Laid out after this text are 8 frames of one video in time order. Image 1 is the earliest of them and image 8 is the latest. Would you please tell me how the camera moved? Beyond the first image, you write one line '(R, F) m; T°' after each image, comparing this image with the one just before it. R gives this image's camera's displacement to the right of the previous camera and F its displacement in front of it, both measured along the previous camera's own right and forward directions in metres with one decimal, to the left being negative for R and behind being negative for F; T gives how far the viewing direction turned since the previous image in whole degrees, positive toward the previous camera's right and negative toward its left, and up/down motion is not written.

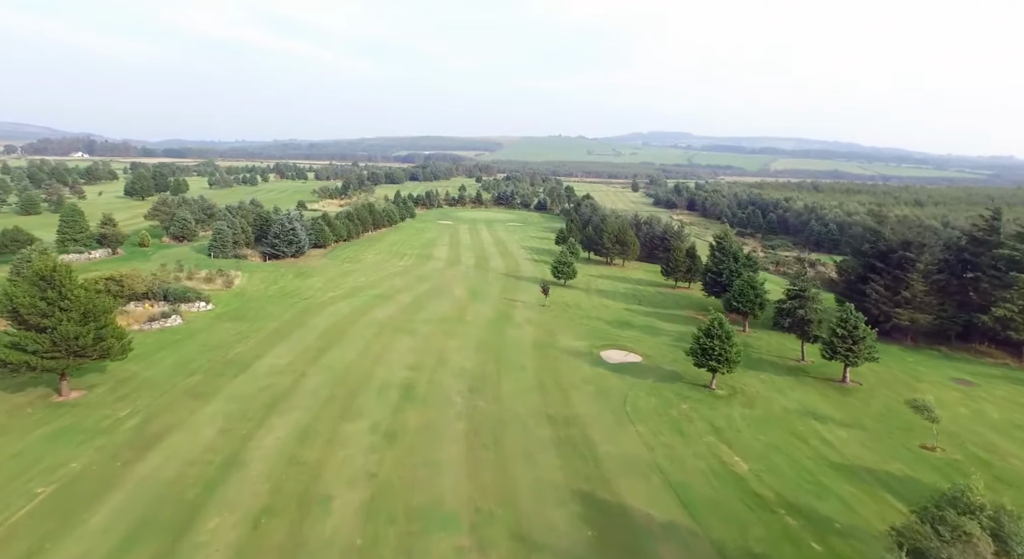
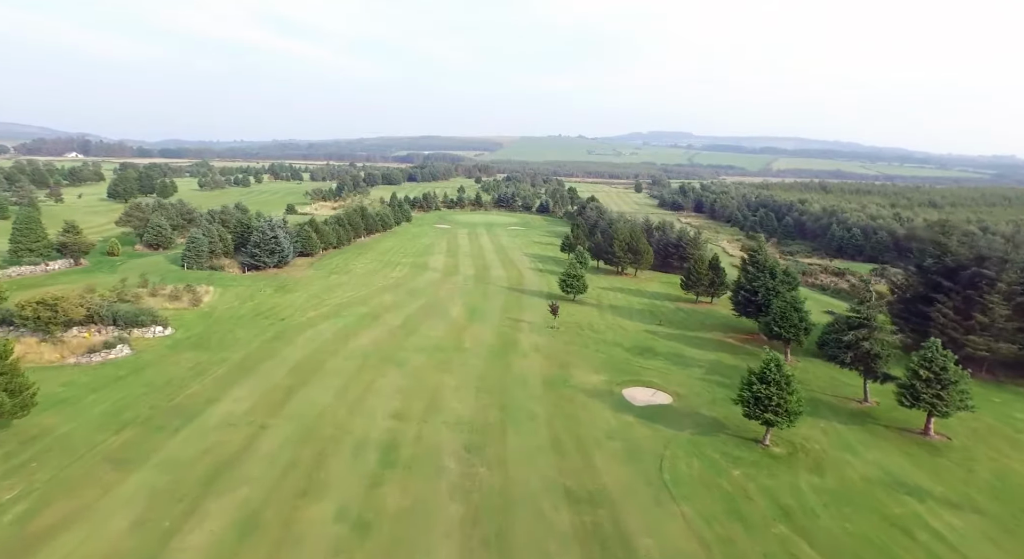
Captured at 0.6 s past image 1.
(-0.3, +5.5) m; 0°
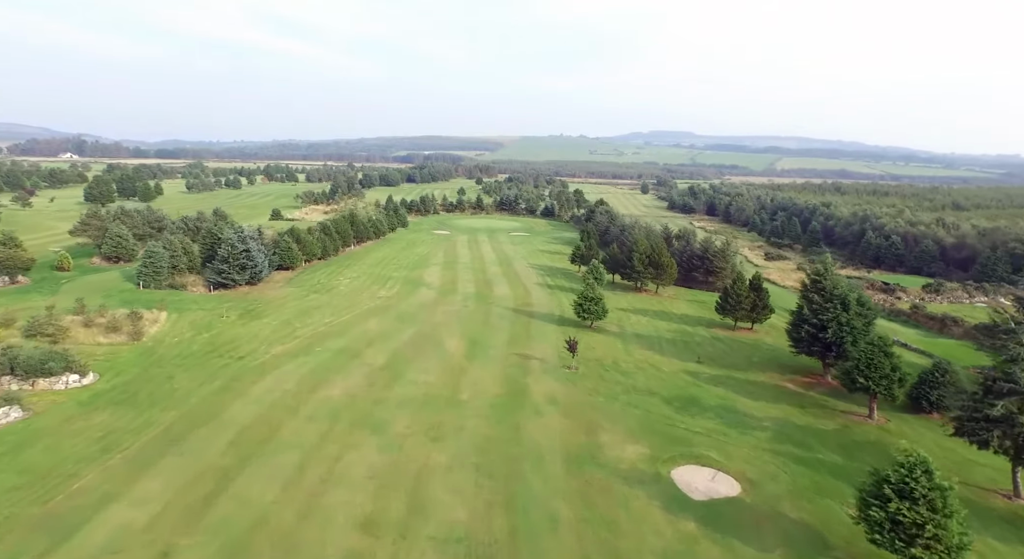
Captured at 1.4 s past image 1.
(-0.5, +7.4) m; 0°
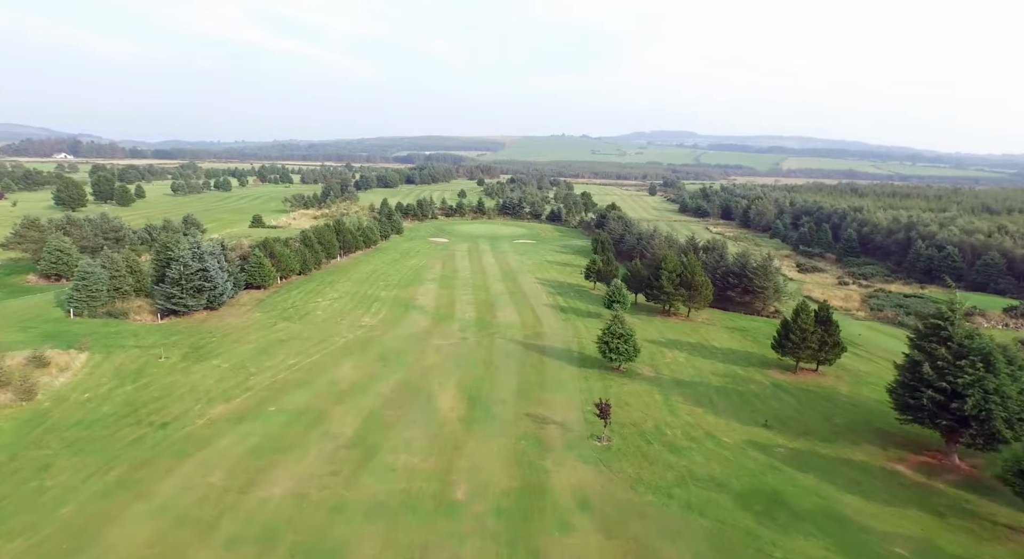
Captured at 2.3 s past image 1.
(-0.5, +8.2) m; 0°
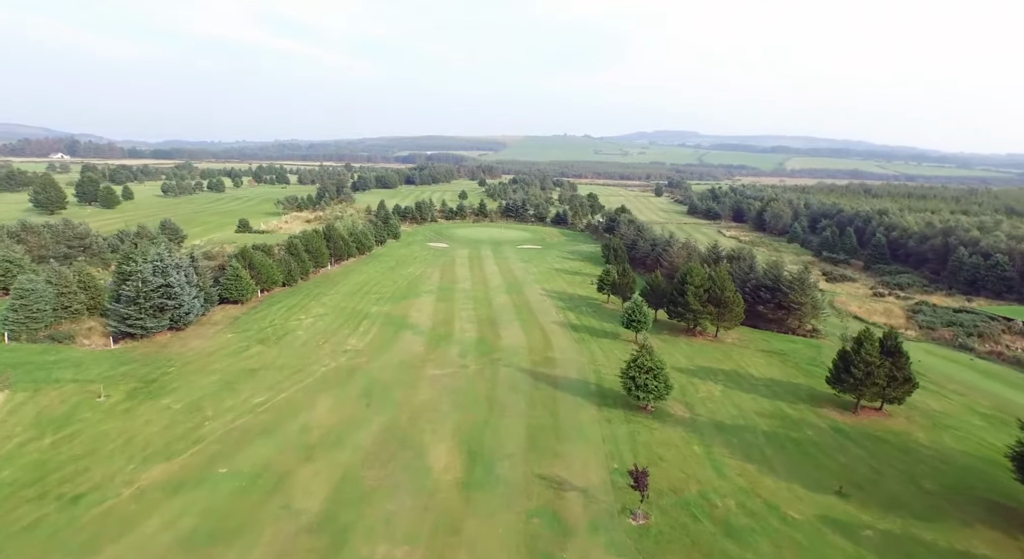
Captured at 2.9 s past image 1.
(-0.4, +5.4) m; 0°
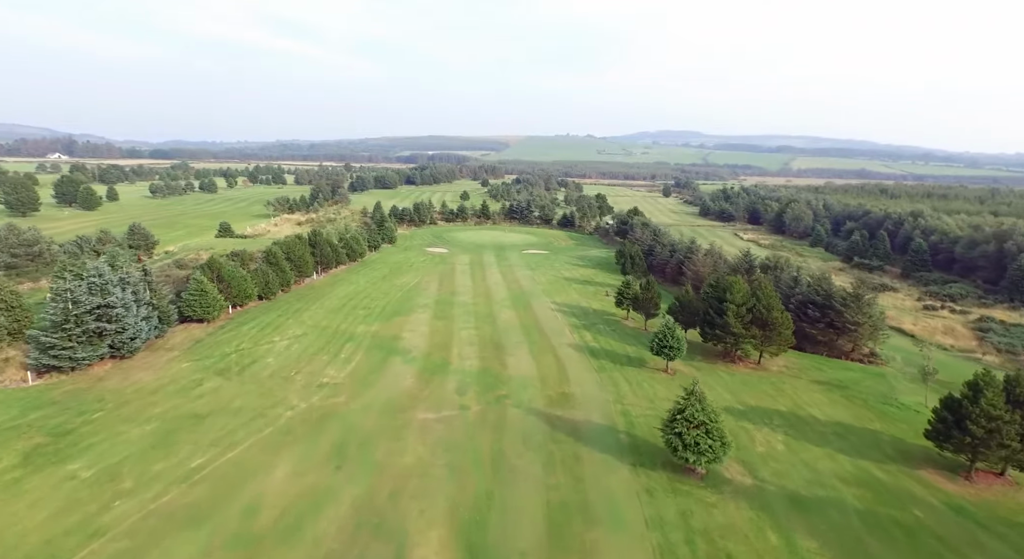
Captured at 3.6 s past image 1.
(-0.4, +6.4) m; 0°
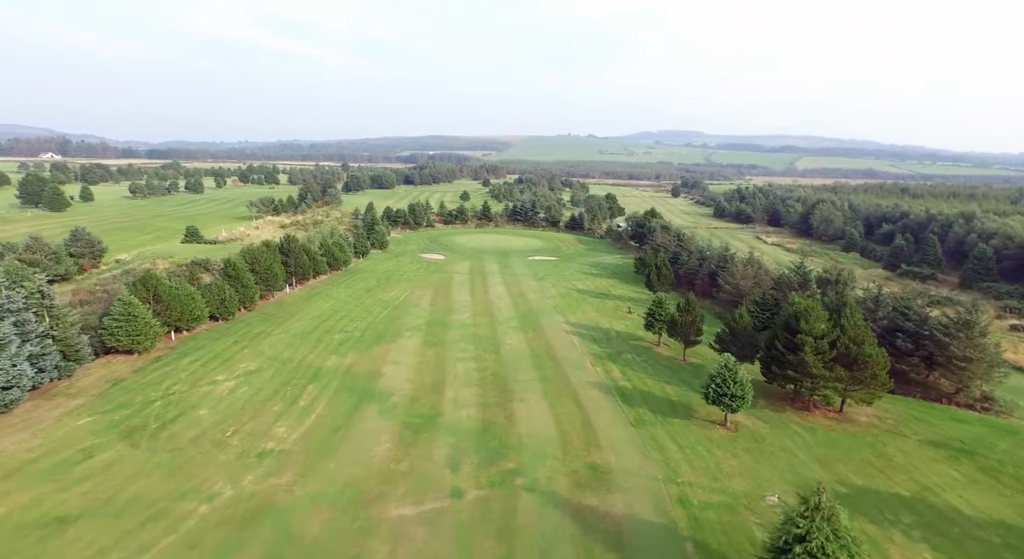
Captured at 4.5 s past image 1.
(-0.5, +8.4) m; 0°
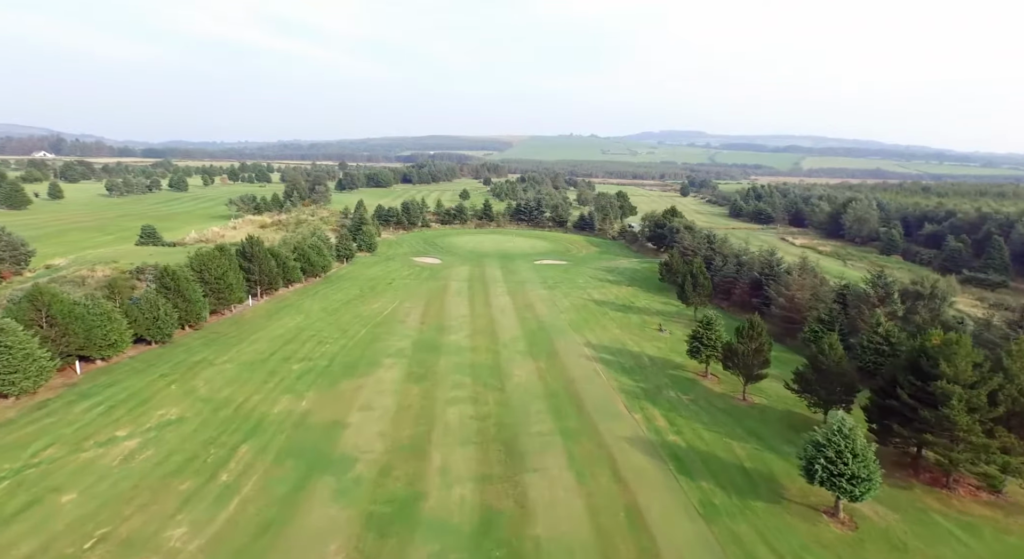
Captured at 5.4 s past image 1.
(-0.4, +8.4) m; 0°
